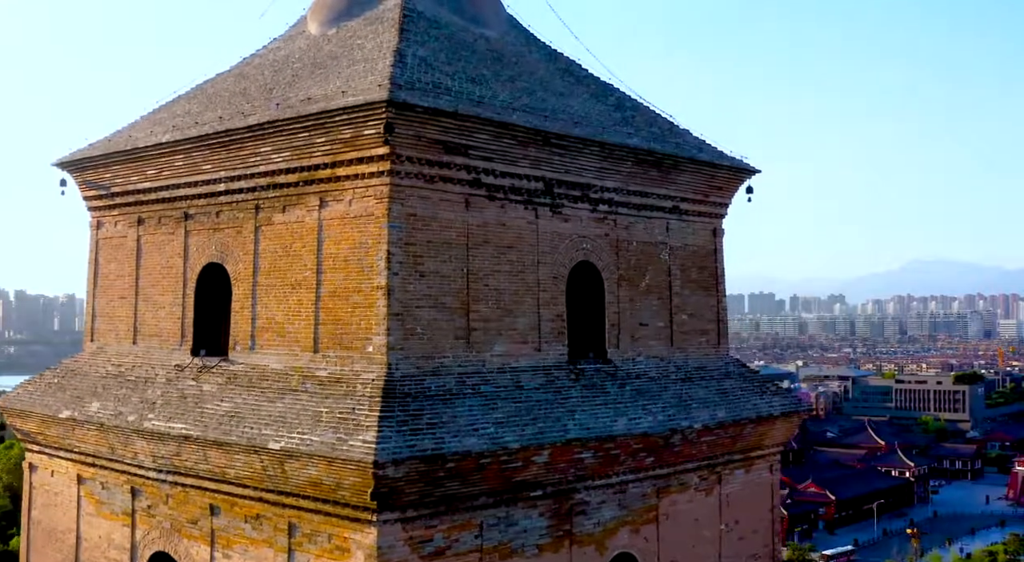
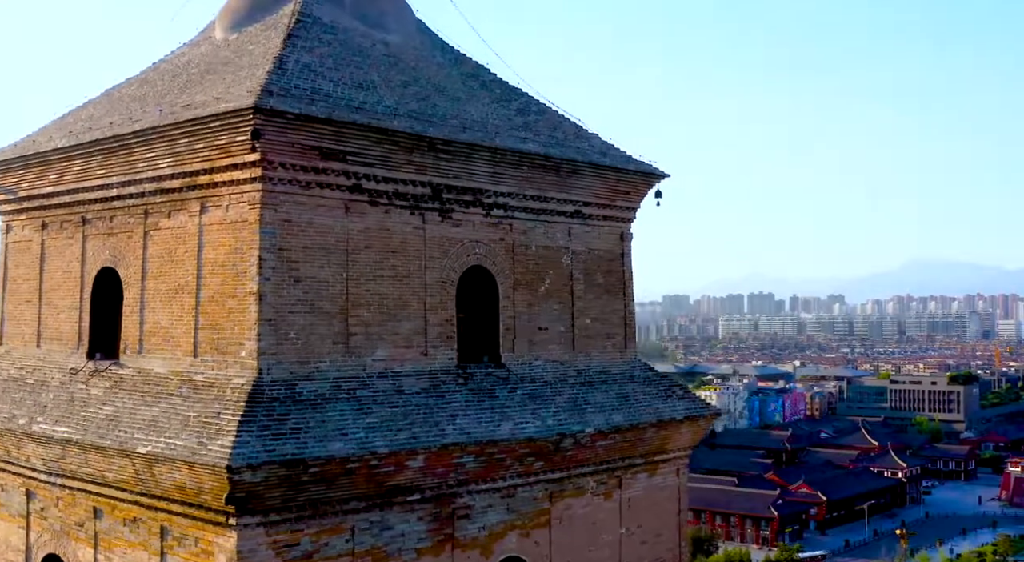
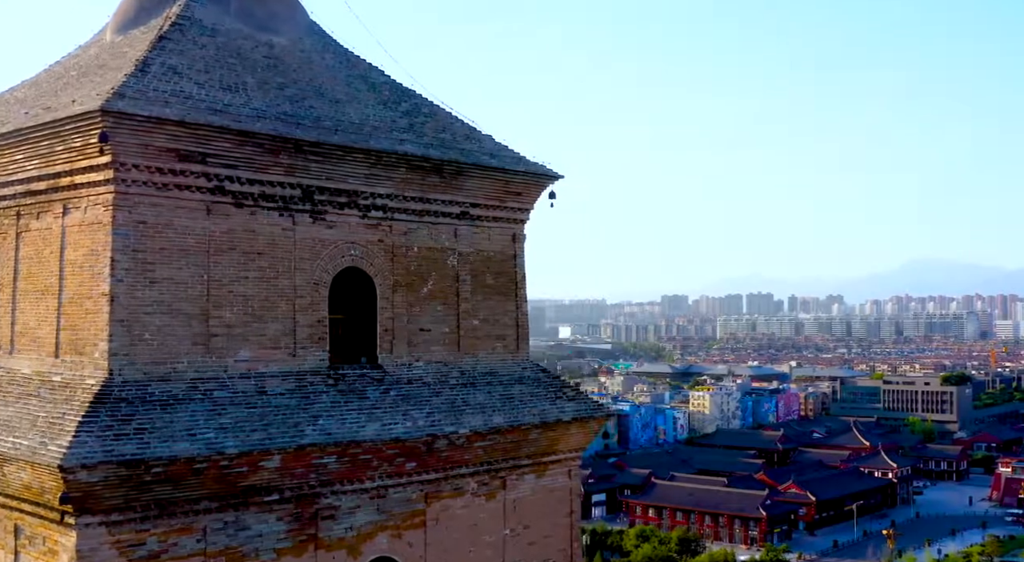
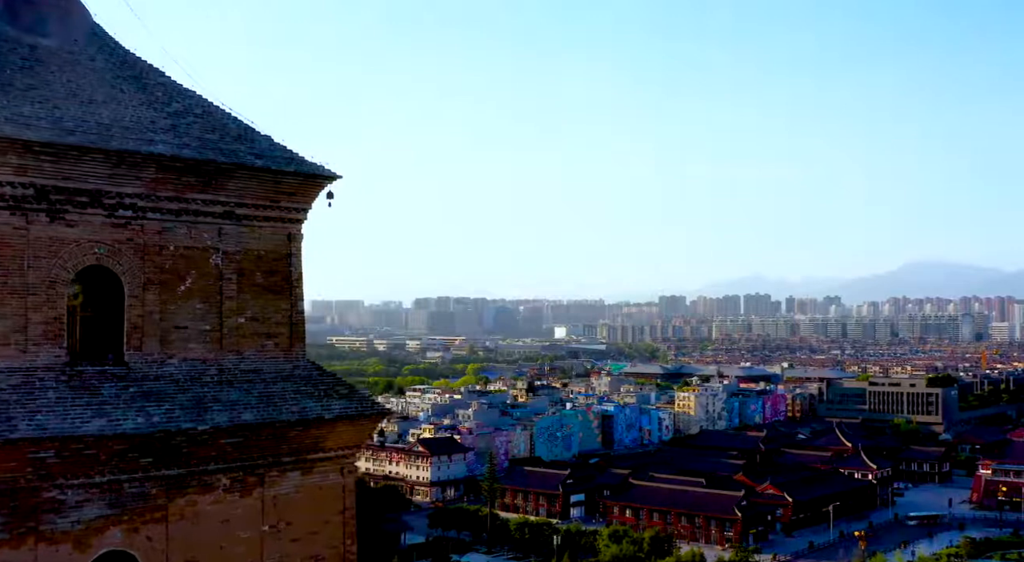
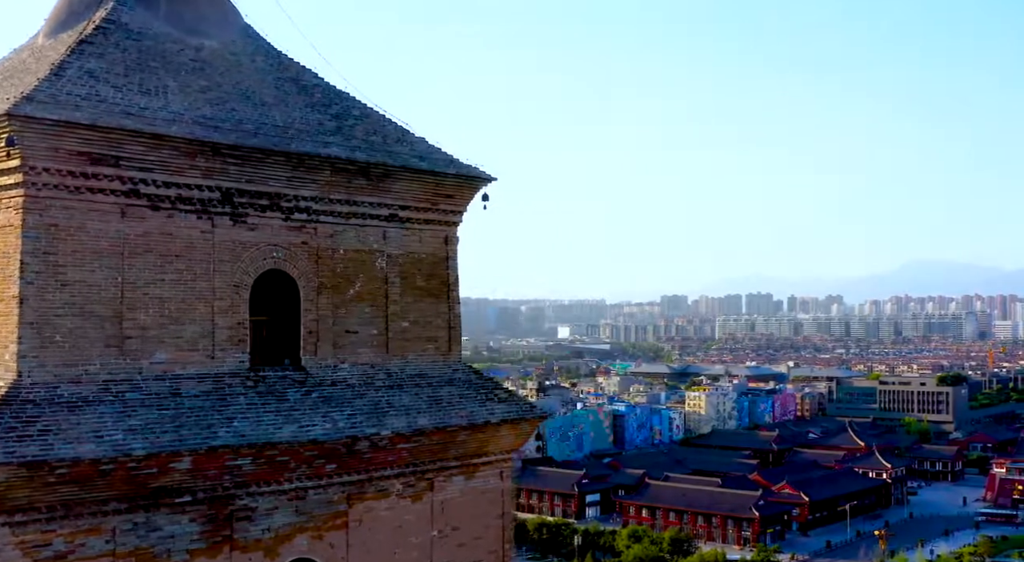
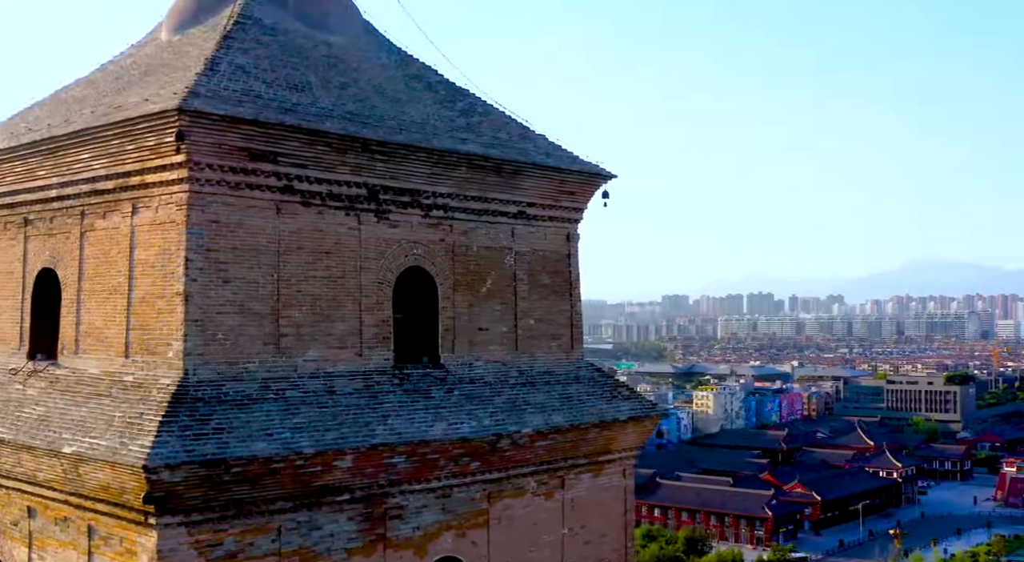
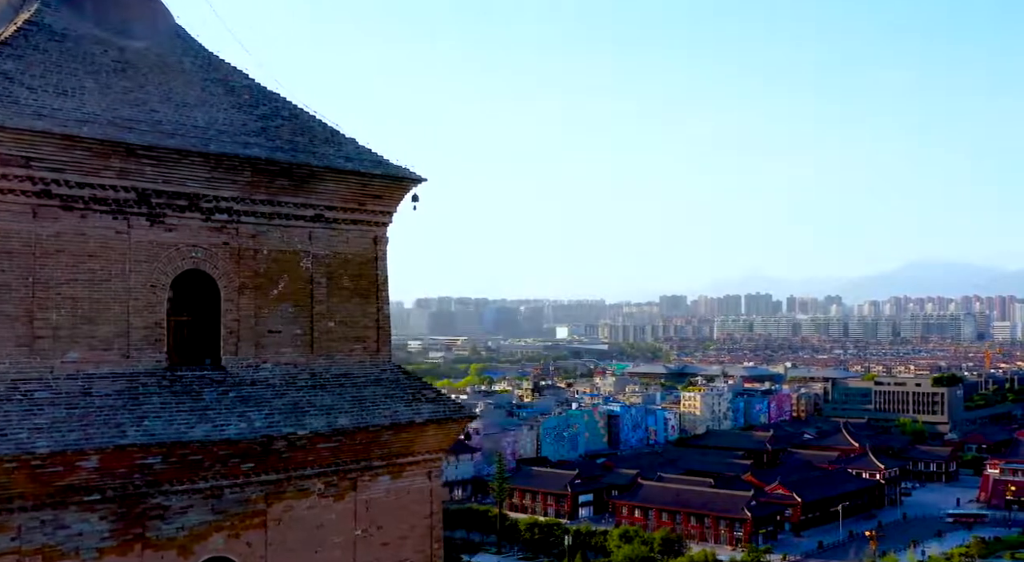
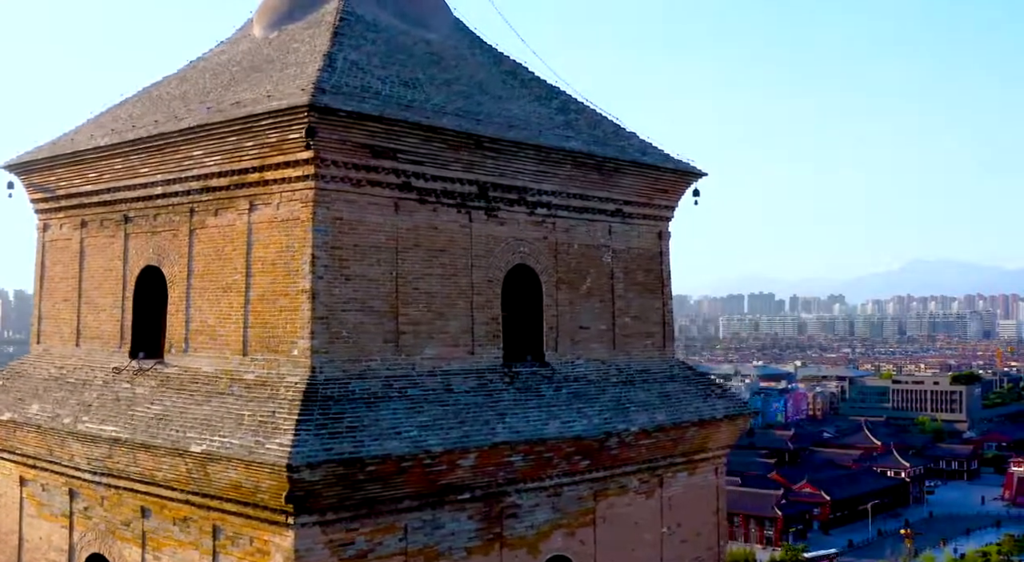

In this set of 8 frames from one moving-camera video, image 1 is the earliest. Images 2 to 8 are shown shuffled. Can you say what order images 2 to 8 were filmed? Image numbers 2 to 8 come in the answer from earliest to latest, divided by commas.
8, 2, 6, 3, 5, 7, 4
